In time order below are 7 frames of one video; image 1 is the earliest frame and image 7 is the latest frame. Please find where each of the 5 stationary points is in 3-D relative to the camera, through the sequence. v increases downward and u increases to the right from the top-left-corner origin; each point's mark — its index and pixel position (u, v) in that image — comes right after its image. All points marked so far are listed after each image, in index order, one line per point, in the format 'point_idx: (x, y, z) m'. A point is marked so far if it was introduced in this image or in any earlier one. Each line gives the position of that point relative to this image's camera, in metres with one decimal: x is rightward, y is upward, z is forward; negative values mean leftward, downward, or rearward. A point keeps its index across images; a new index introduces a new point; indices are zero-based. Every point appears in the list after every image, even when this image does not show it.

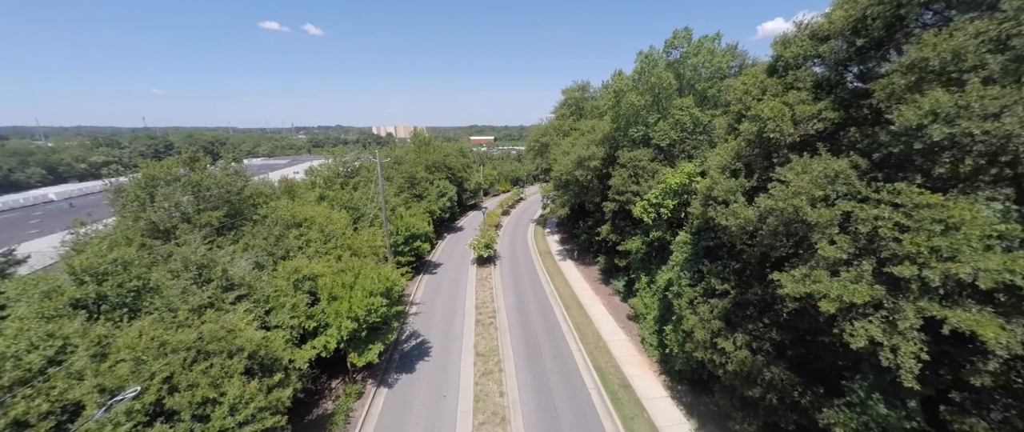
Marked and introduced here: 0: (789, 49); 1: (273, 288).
0: (+10.1, +6.1, +14.7) m
1: (-10.6, -3.1, +17.9) m
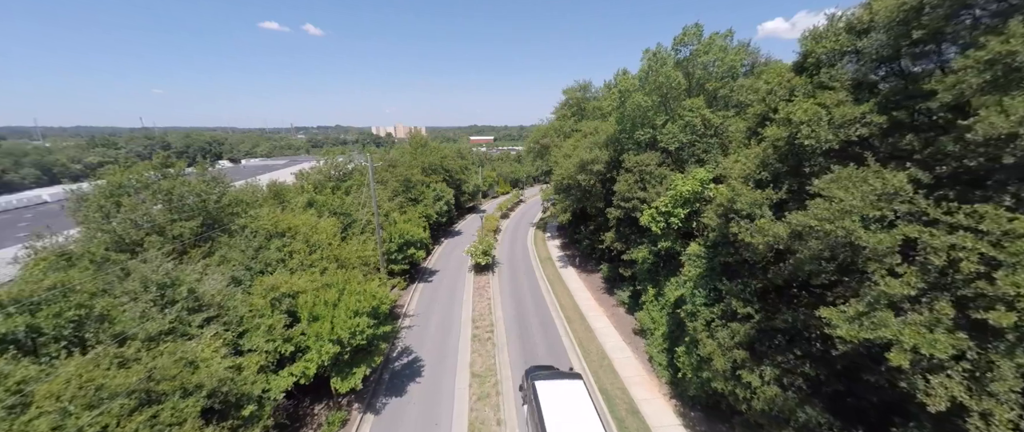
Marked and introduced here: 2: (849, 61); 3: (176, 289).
0: (+10.0, +5.5, +13.1) m
1: (-10.6, -3.7, +16.3) m
2: (+10.2, +4.7, +12.2) m
3: (-12.4, -2.7, +14.9) m
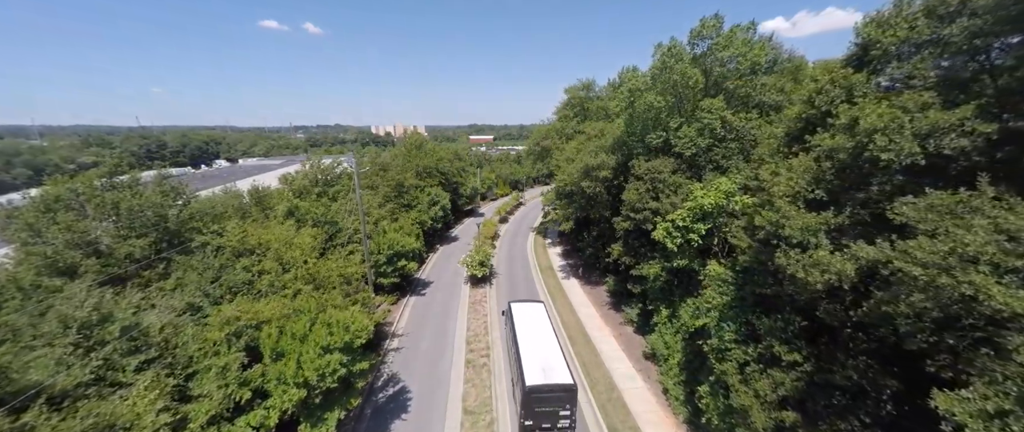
0: (+9.9, +4.8, +10.6) m
1: (-10.7, -4.4, +13.9) m
2: (+10.1, +3.9, +9.8) m
3: (-12.5, -3.4, +12.5) m
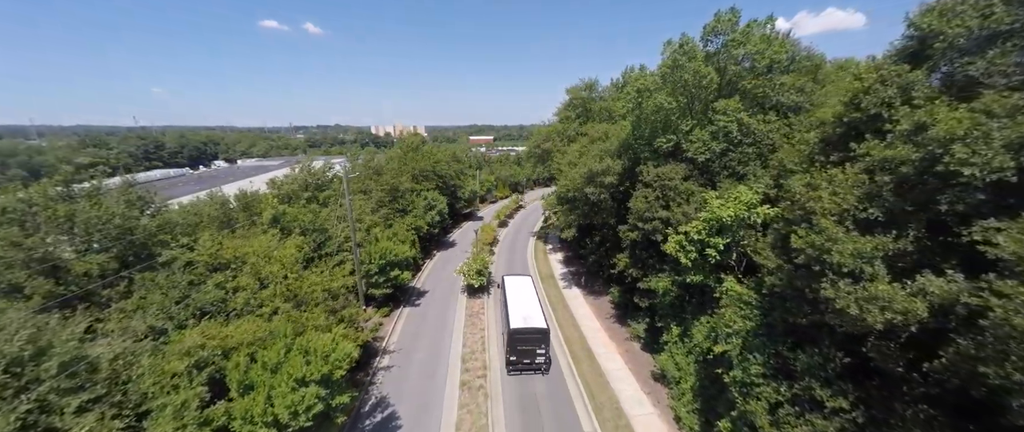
0: (+9.8, +4.3, +9.0) m
1: (-10.8, -4.9, +12.2) m
2: (+10.0, +3.4, +8.1) m
3: (-12.6, -3.9, +10.8) m
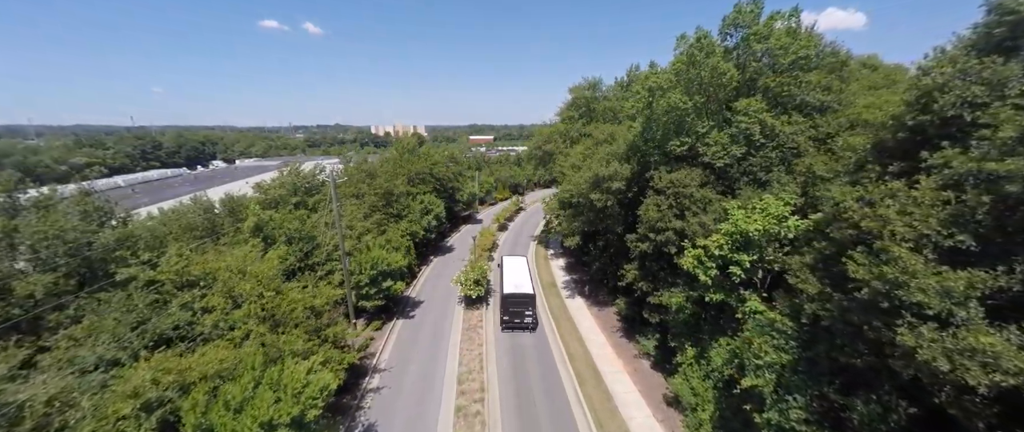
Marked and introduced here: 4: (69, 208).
0: (+9.8, +3.8, +7.2) m
1: (-10.8, -5.4, +10.5) m
2: (+10.0, +2.9, +6.4) m
3: (-12.6, -4.4, +9.1) m
4: (-17.5, +0.4, +15.9) m
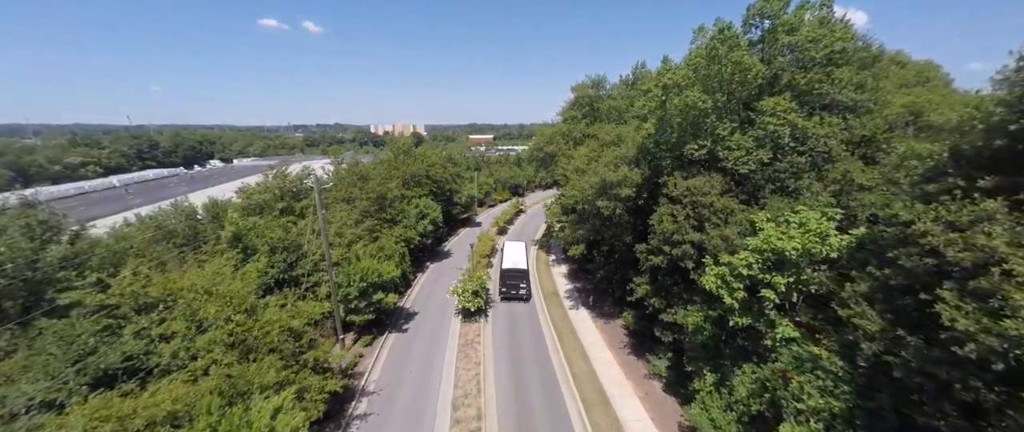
0: (+9.8, +3.3, +5.4) m
1: (-10.8, -5.9, +8.6) m
2: (+10.0, +2.4, +4.5) m
3: (-12.6, -4.9, +7.2) m
4: (-17.5, -0.1, +14.0) m
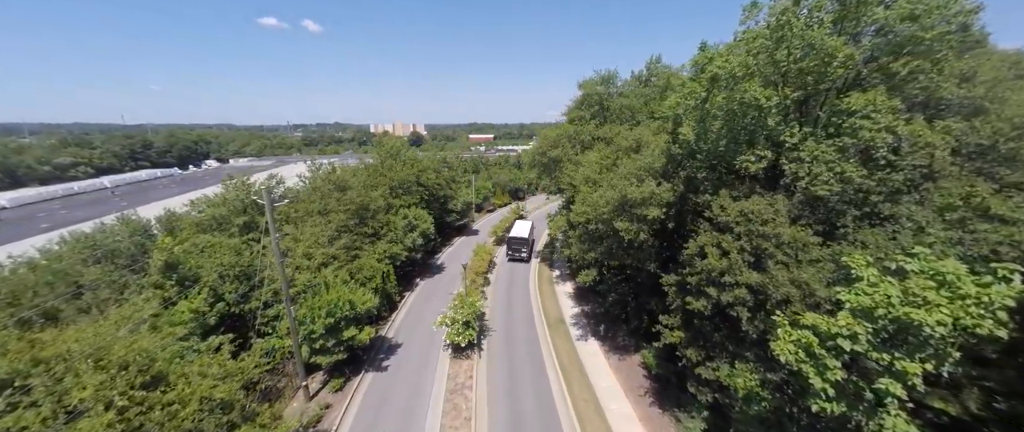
0: (+9.7, +2.2, +1.2) m
1: (-10.9, -7.0, +4.5) m
2: (+9.9, +1.3, +0.3) m
3: (-12.7, -6.0, +3.1) m
4: (-17.6, -1.2, +9.9) m
